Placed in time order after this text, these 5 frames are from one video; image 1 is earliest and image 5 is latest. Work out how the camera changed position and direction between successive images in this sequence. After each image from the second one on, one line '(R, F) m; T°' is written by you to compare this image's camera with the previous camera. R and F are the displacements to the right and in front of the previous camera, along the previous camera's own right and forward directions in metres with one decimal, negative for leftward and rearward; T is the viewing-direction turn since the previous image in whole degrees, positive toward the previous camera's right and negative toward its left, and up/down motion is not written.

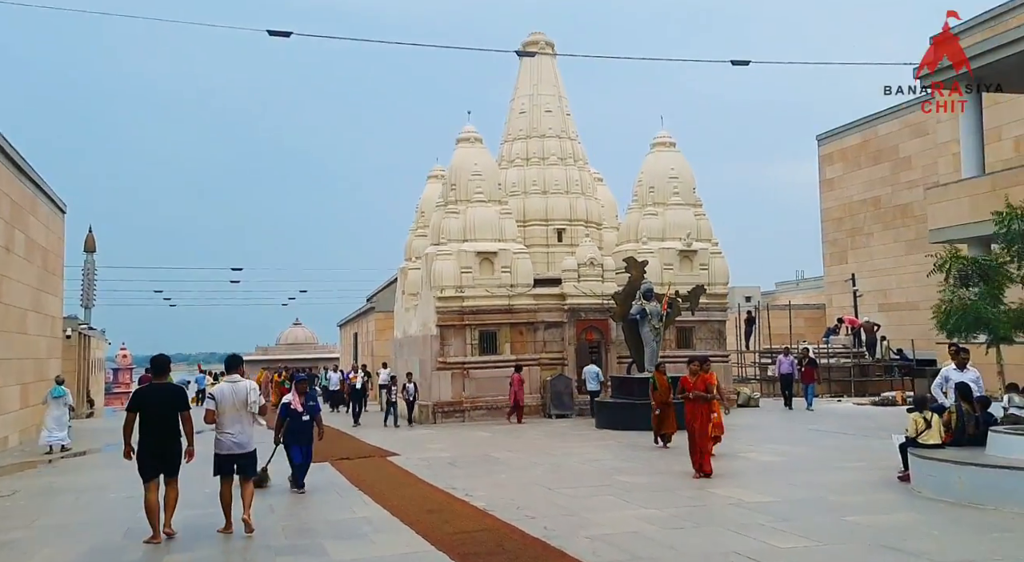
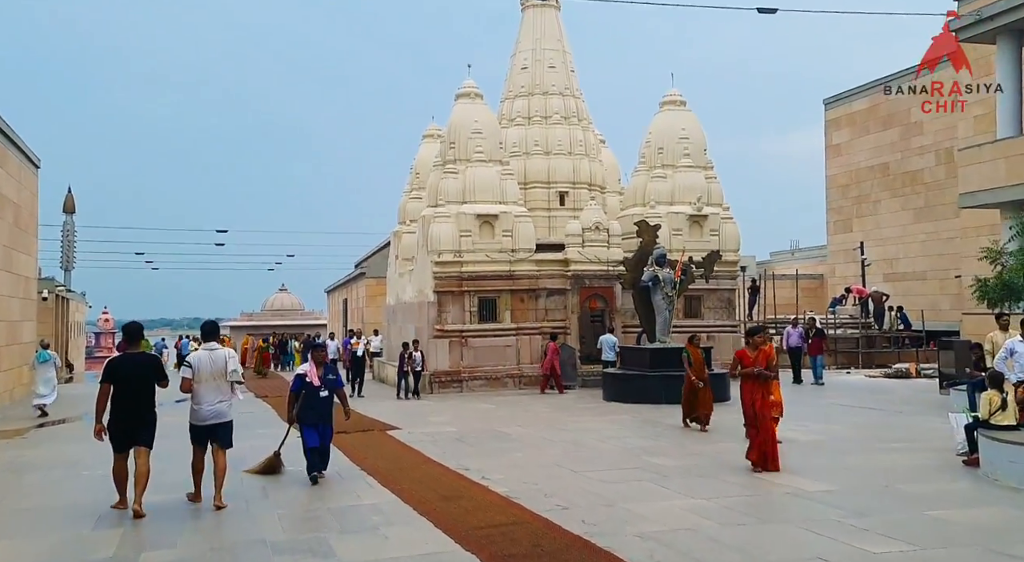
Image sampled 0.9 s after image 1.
(-0.4, +1.1) m; +1°
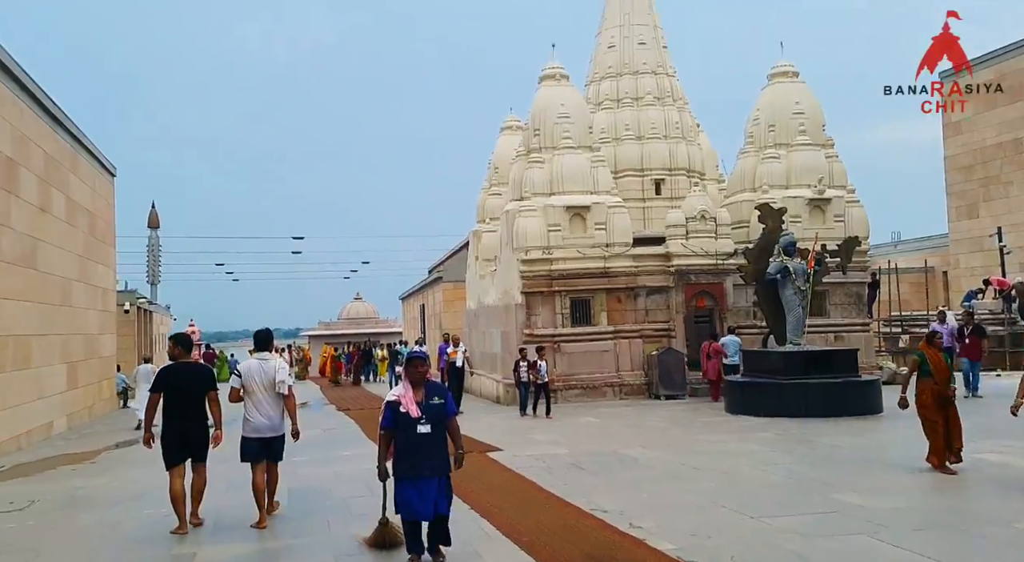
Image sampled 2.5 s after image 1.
(-0.6, +2.2) m; -5°
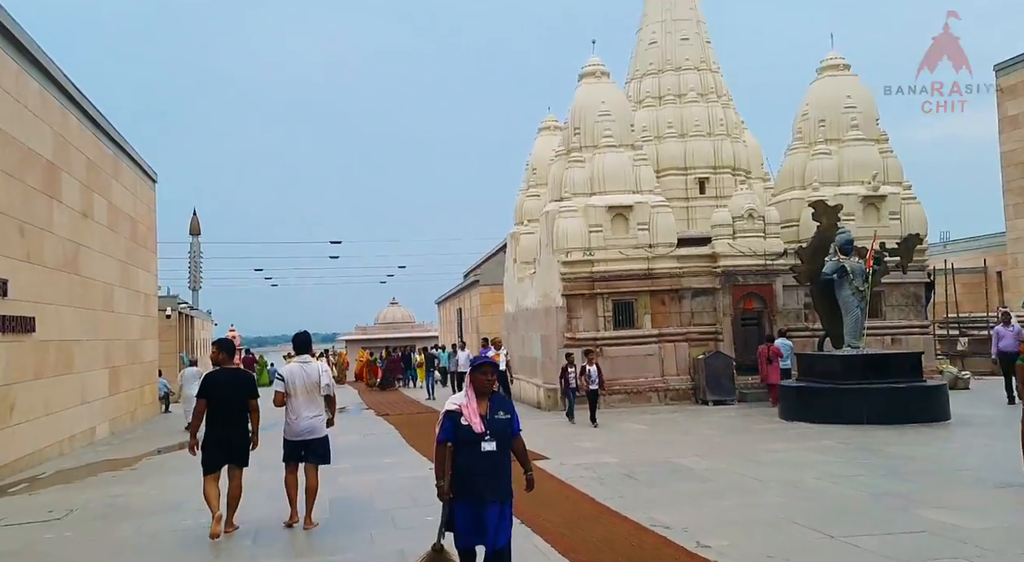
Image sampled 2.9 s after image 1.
(-0.1, +0.5) m; -2°
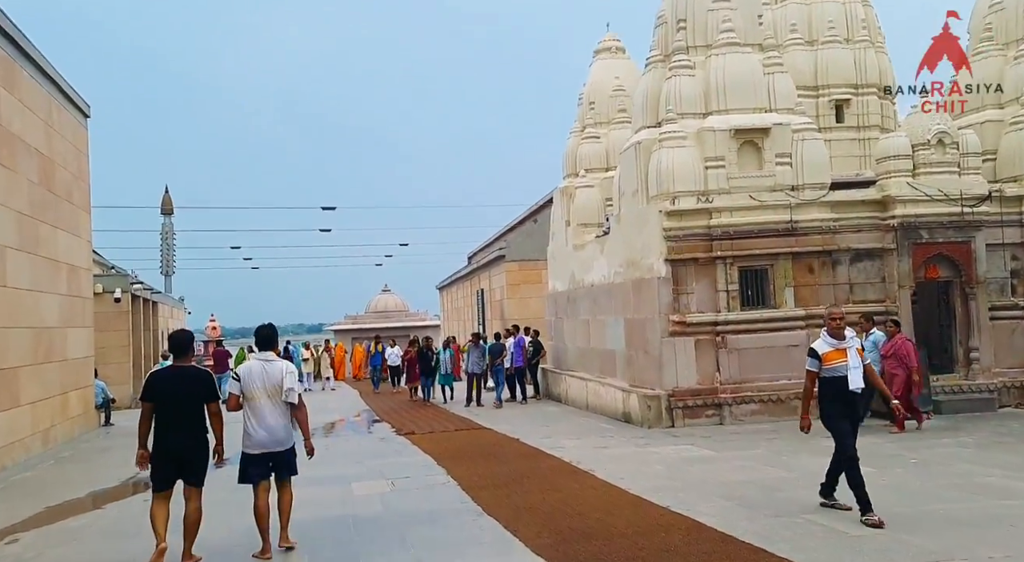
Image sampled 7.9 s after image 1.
(-1.4, +5.9) m; +1°
